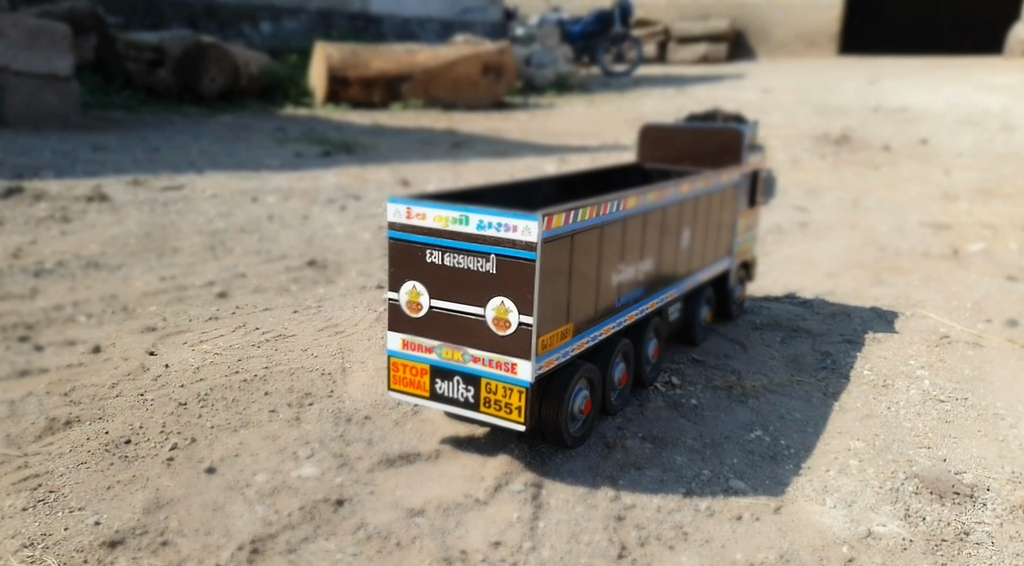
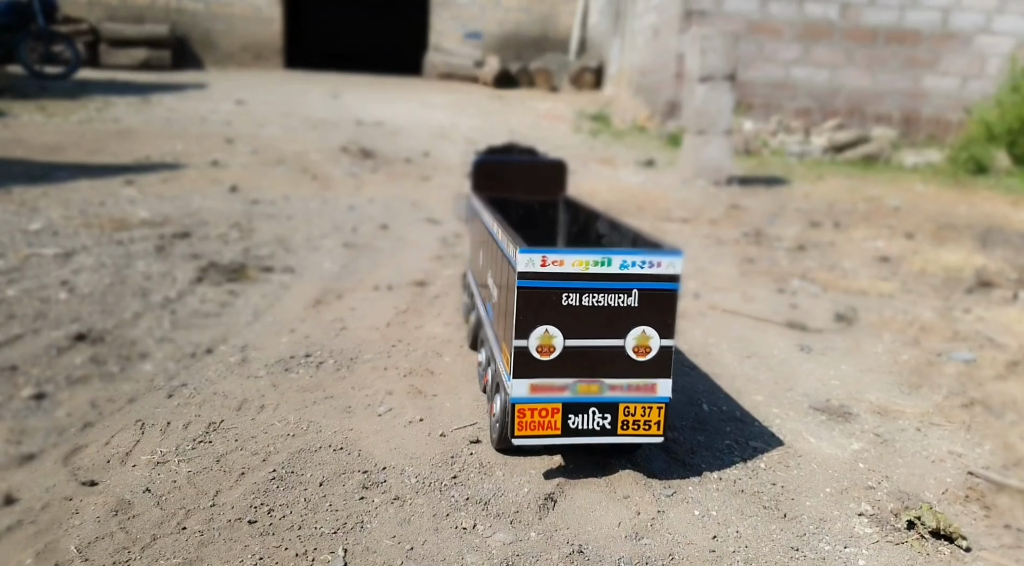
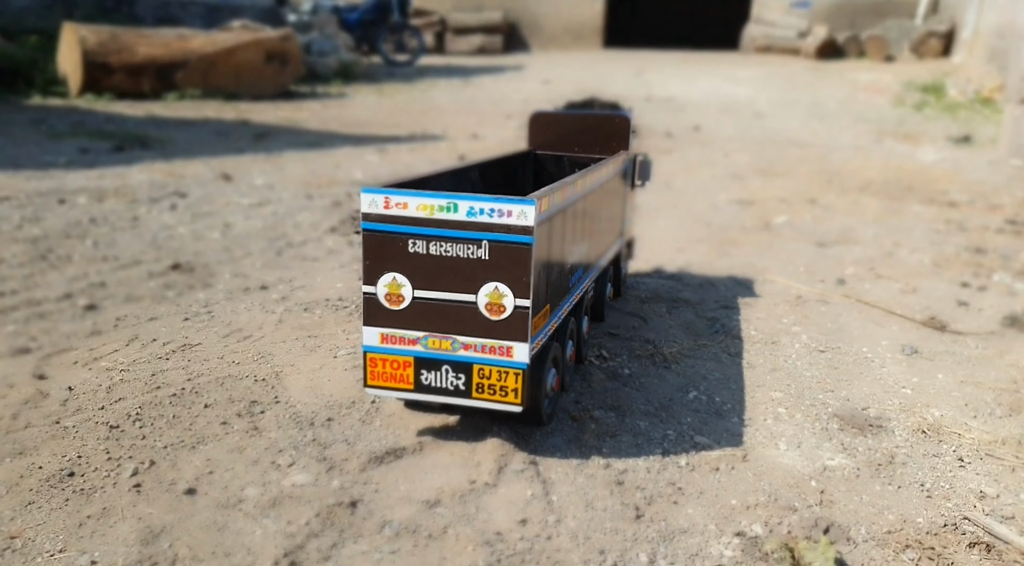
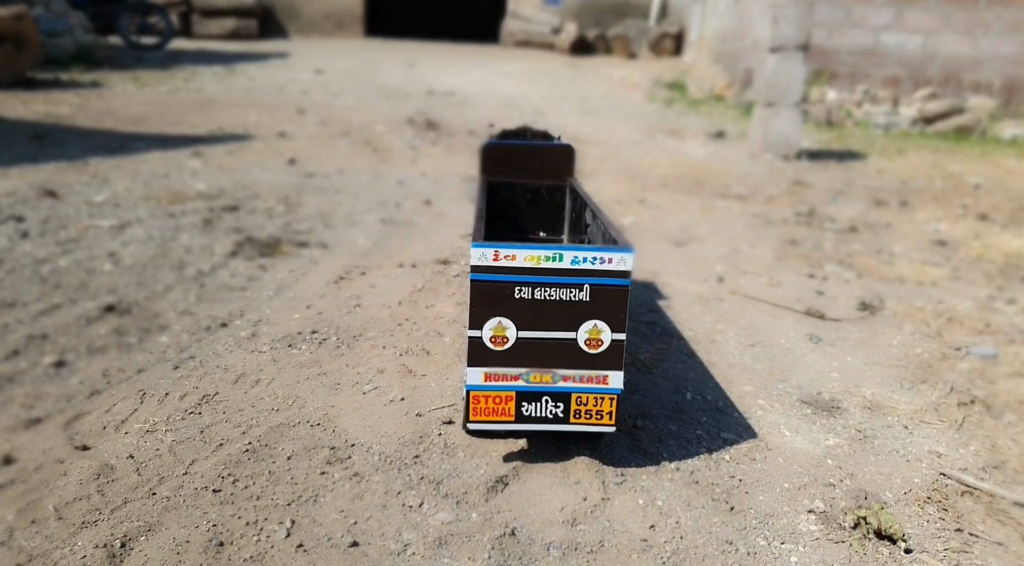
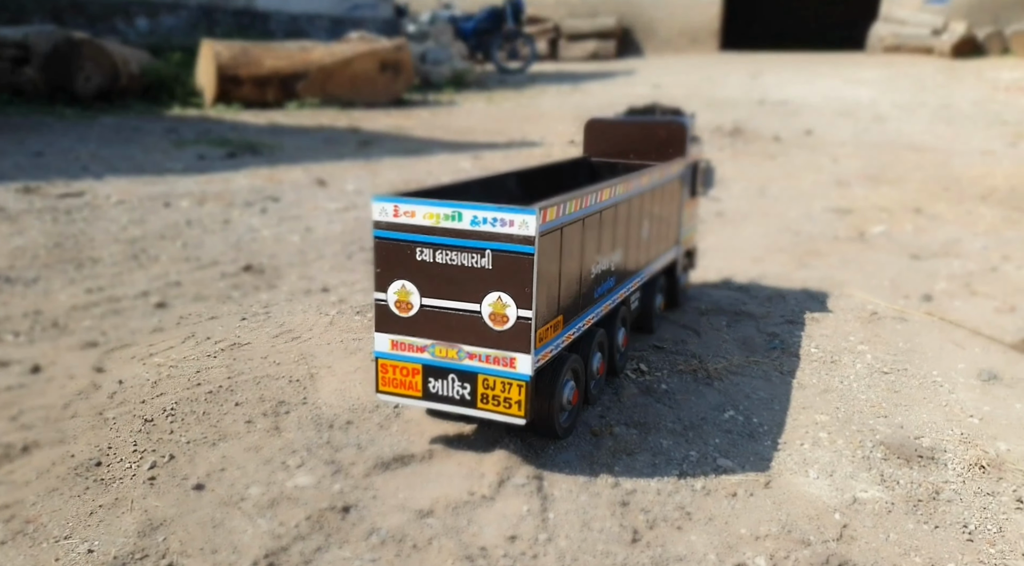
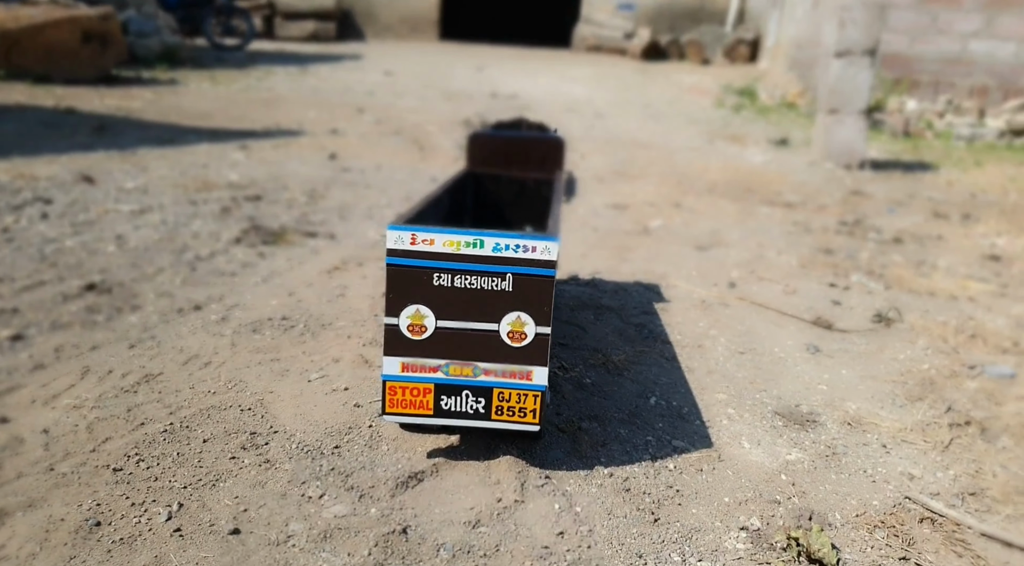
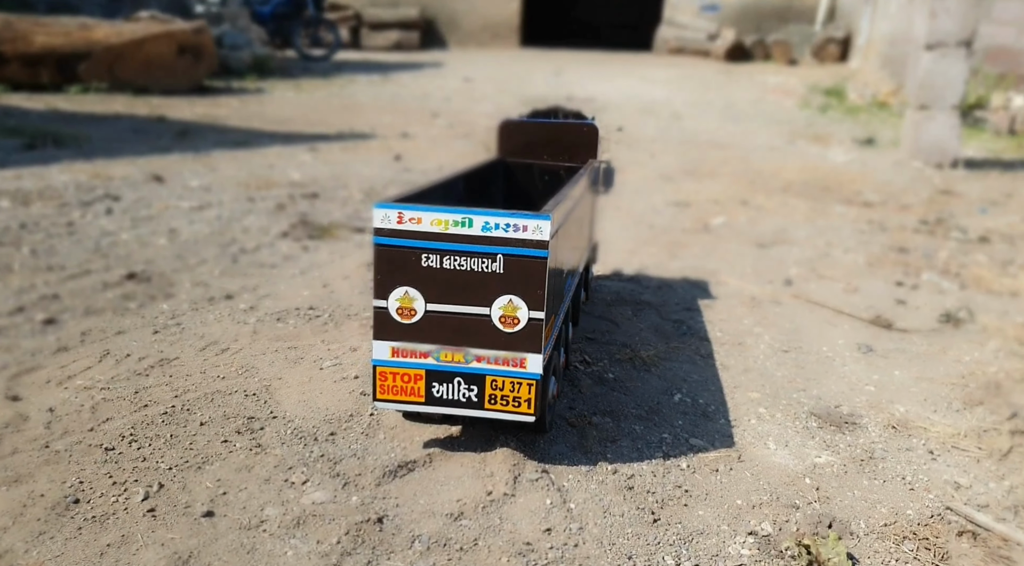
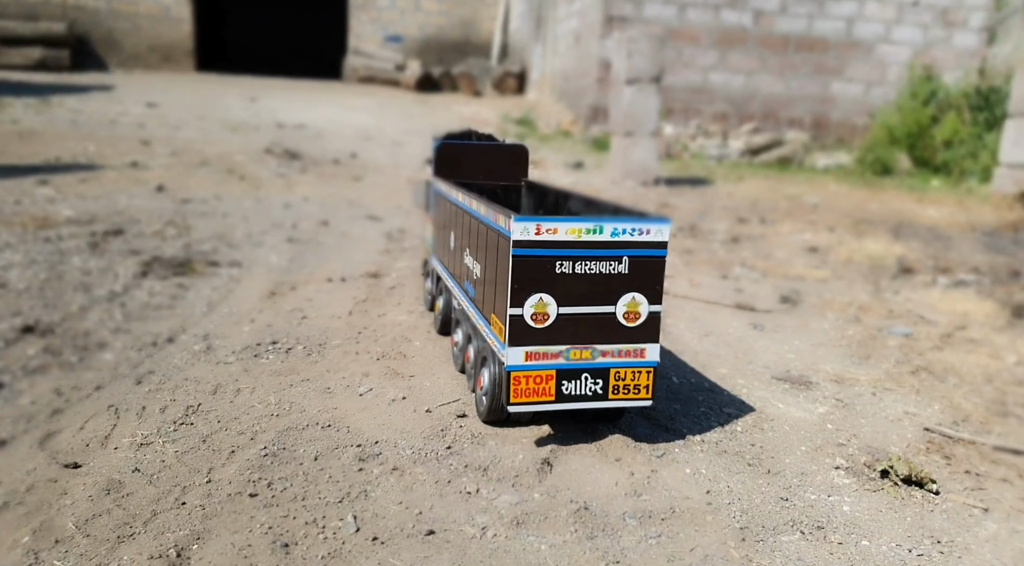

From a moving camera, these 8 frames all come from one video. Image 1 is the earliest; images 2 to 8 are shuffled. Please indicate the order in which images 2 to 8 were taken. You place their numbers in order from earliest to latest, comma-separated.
5, 3, 7, 6, 4, 2, 8
